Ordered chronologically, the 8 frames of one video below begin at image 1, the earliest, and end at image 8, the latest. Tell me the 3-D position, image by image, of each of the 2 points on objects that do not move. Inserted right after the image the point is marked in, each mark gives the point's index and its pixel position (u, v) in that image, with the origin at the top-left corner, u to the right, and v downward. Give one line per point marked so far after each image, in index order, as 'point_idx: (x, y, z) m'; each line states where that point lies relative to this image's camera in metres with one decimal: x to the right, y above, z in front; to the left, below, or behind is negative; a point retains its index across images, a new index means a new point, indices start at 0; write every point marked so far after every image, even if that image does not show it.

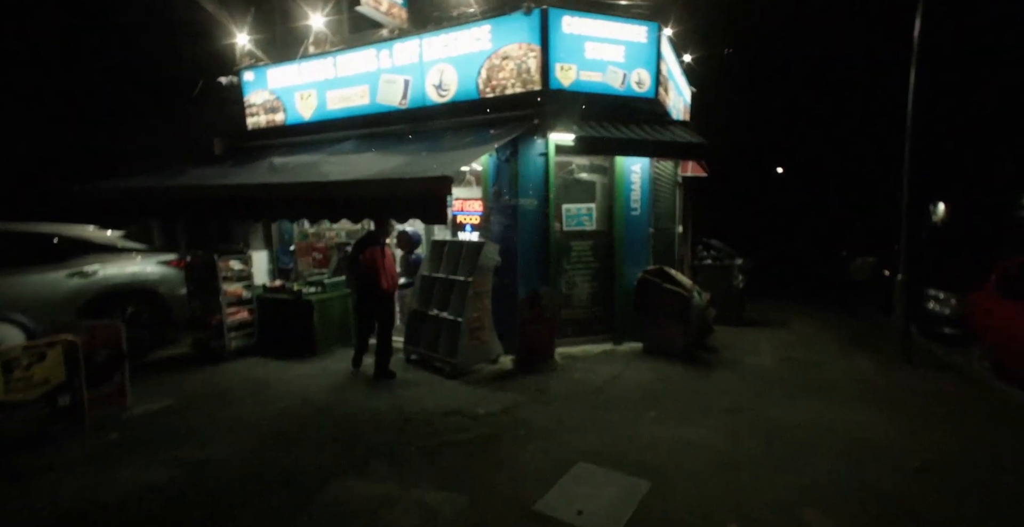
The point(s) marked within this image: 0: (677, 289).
0: (+2.5, -0.4, +7.5) m
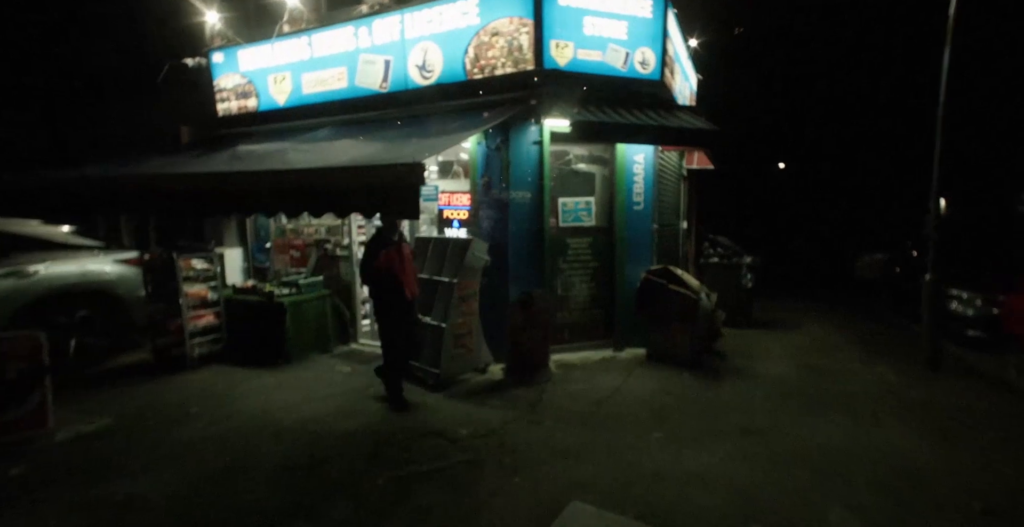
0: (+2.3, -0.4, +6.9) m
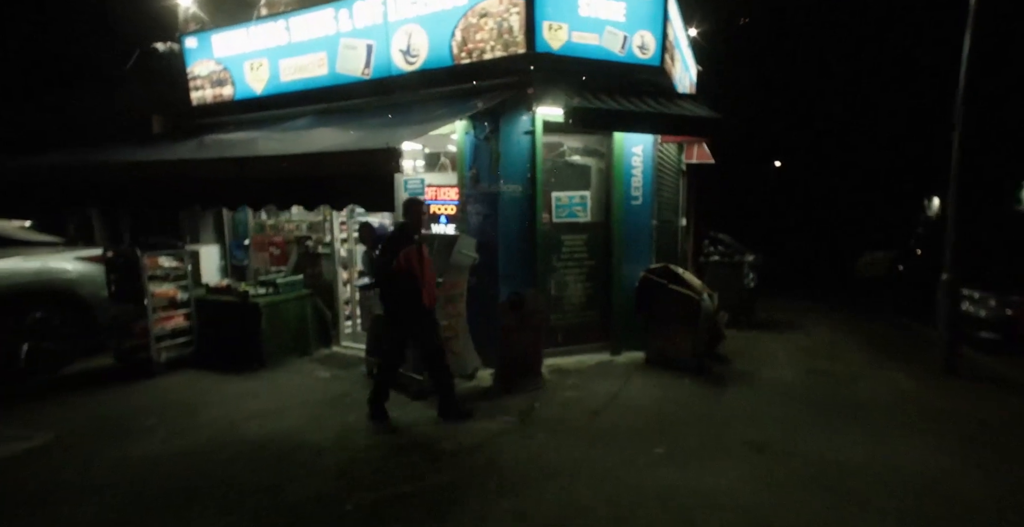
0: (+2.2, -0.3, +6.5) m
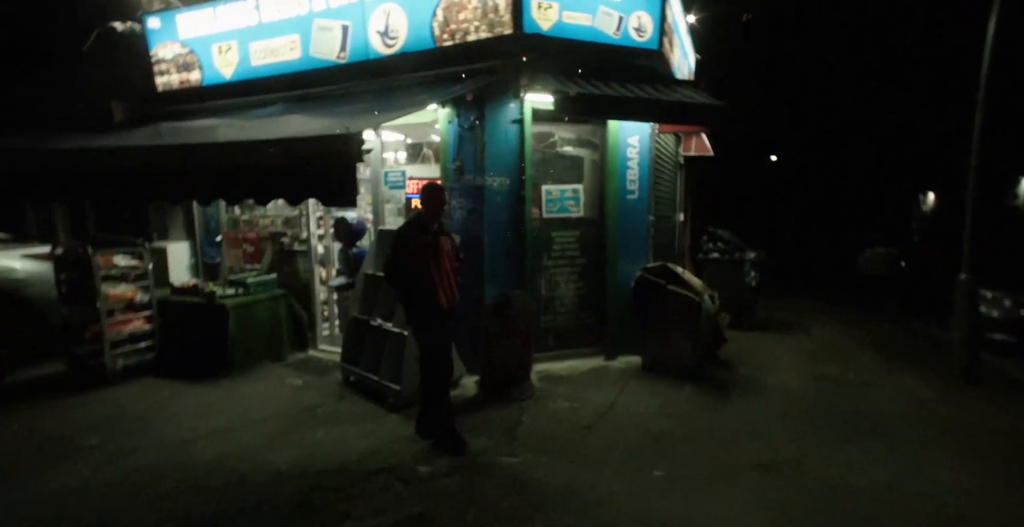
0: (+2.1, -0.3, +6.0) m
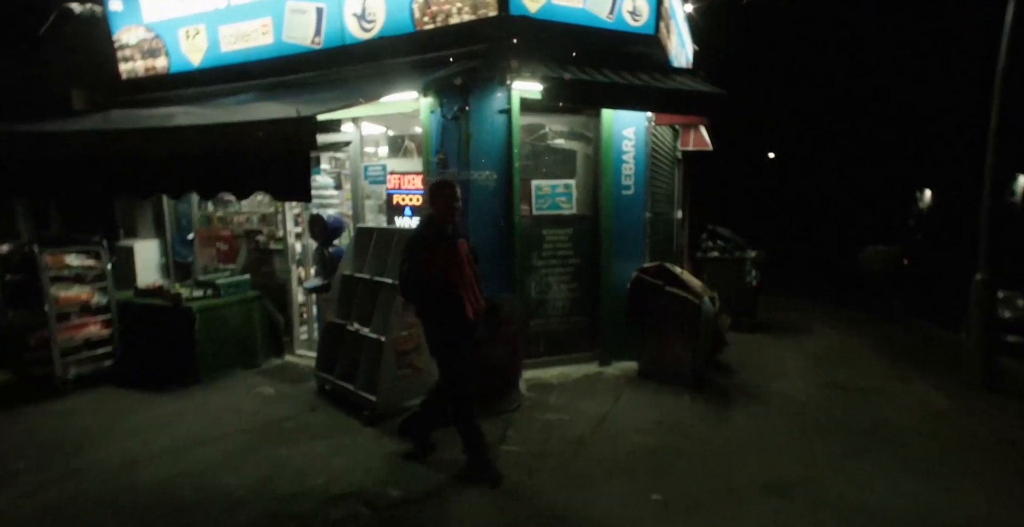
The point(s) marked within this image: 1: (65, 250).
0: (+1.9, -0.3, +5.7) m
1: (-4.5, +0.1, +5.1) m
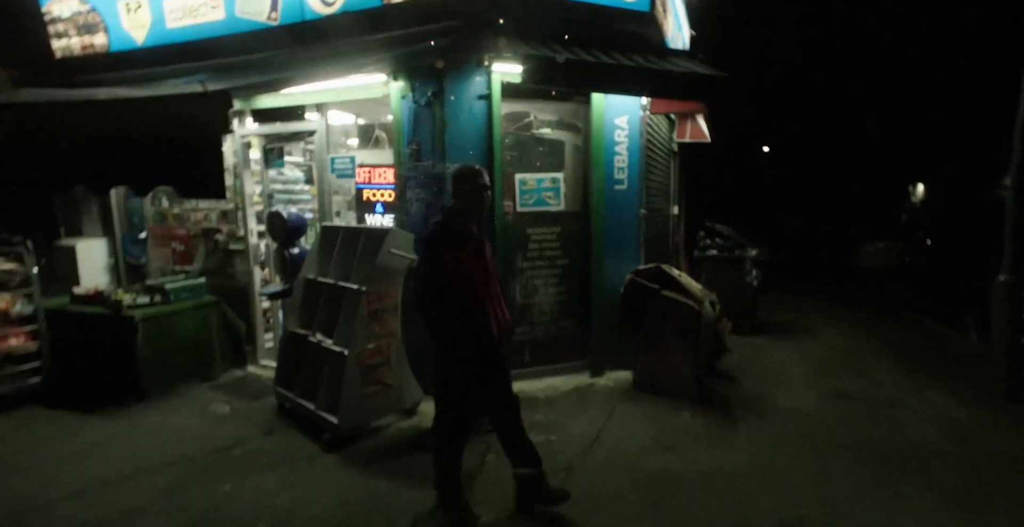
0: (+1.7, -0.3, +5.2) m
1: (-4.7, +0.1, +4.6) m
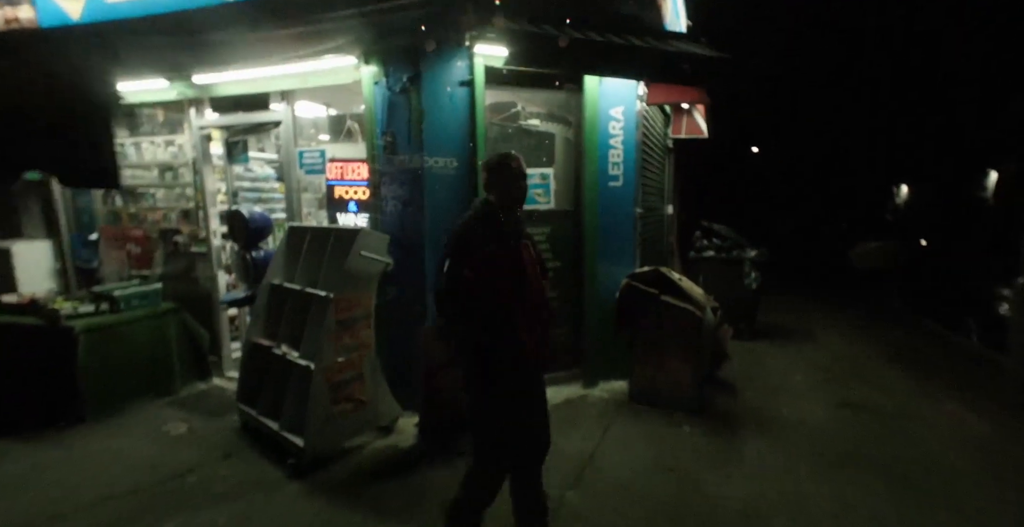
0: (+1.6, -0.4, +4.8) m
1: (-4.8, 0.0, +4.0) m
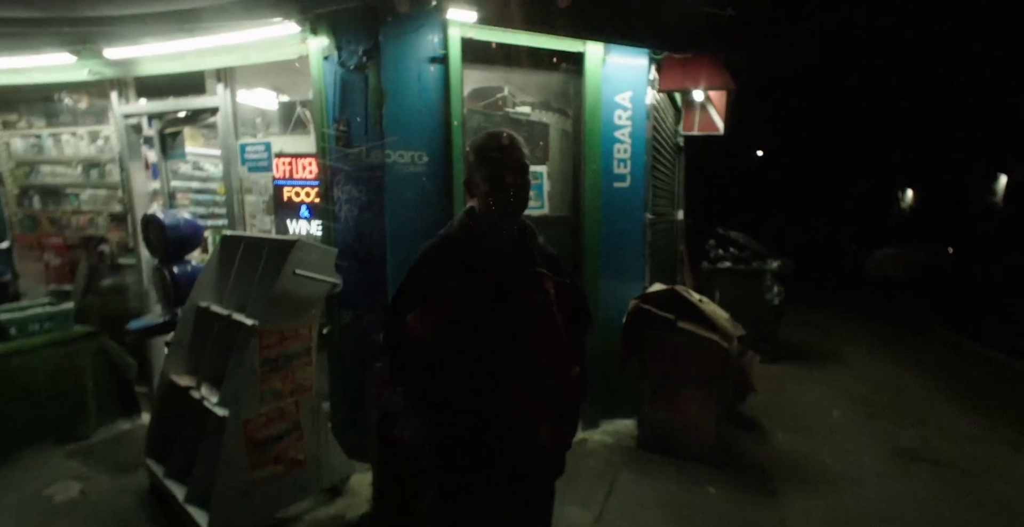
0: (+1.5, -0.5, +3.9) m
1: (-4.9, -0.1, +3.2) m
